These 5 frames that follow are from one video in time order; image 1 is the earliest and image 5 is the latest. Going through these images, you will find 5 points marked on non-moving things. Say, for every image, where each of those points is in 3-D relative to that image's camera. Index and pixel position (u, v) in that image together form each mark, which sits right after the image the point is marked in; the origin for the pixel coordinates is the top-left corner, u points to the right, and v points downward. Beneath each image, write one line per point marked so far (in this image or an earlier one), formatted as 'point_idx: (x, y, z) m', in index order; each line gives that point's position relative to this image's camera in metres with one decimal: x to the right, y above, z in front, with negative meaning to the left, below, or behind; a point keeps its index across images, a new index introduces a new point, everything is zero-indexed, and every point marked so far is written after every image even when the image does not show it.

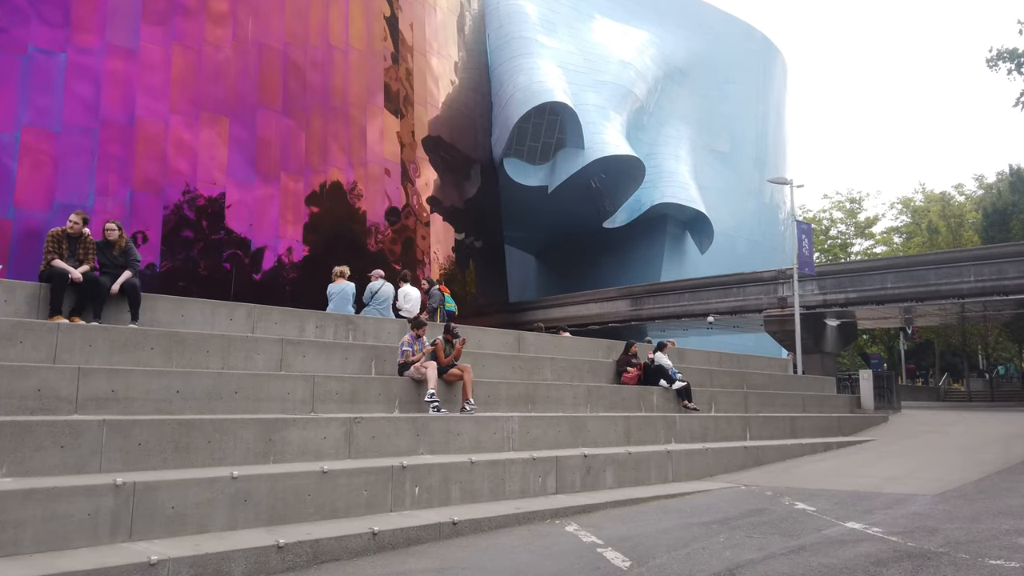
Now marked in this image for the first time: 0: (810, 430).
0: (+5.2, -2.5, +13.2) m
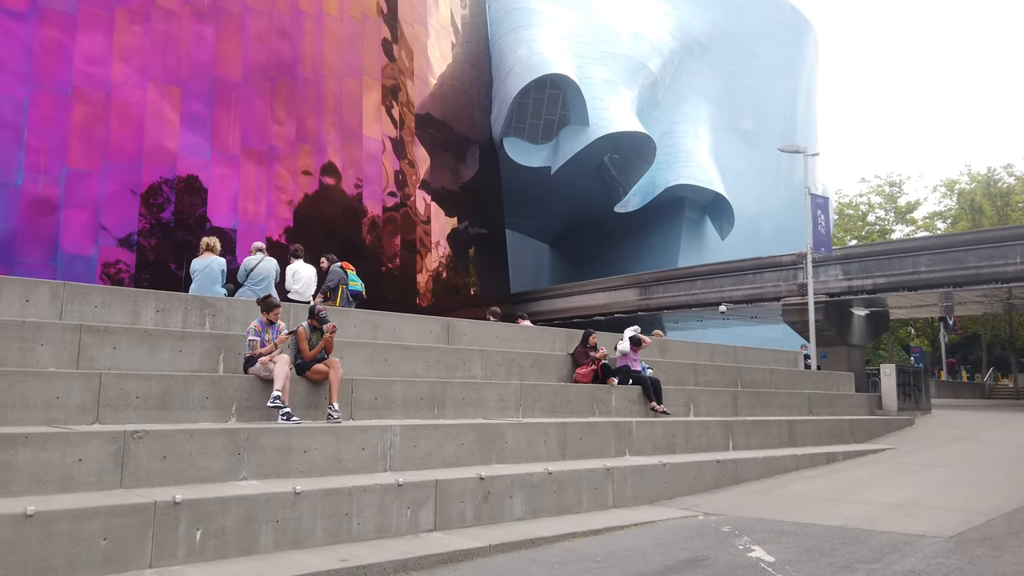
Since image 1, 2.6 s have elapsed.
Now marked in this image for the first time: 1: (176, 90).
0: (+4.4, -2.2, +11.0) m
1: (-7.8, +4.6, +17.8) m
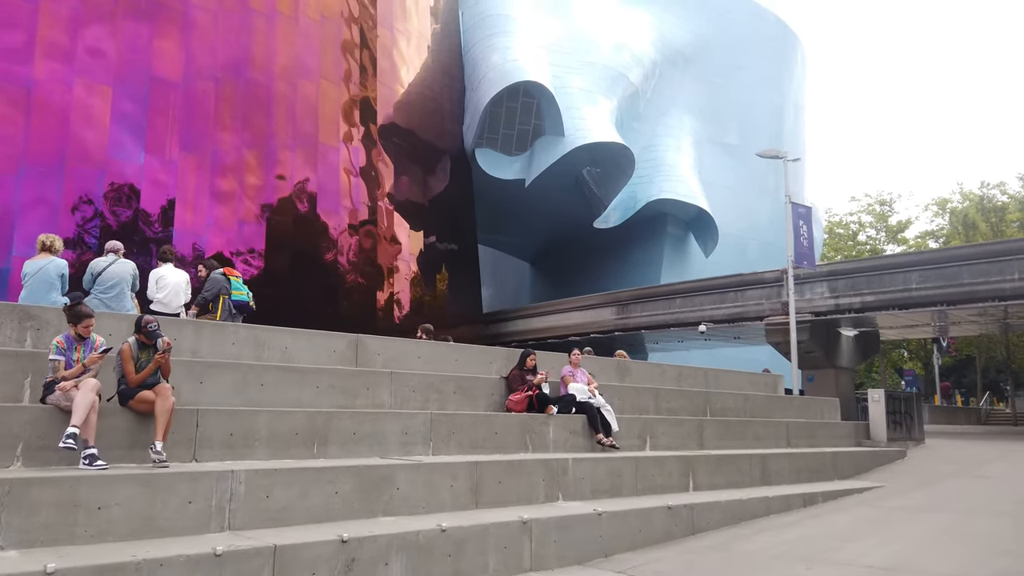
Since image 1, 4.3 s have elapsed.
0: (+3.5, -2.3, +9.6) m
1: (-8.7, +4.3, +16.4) m
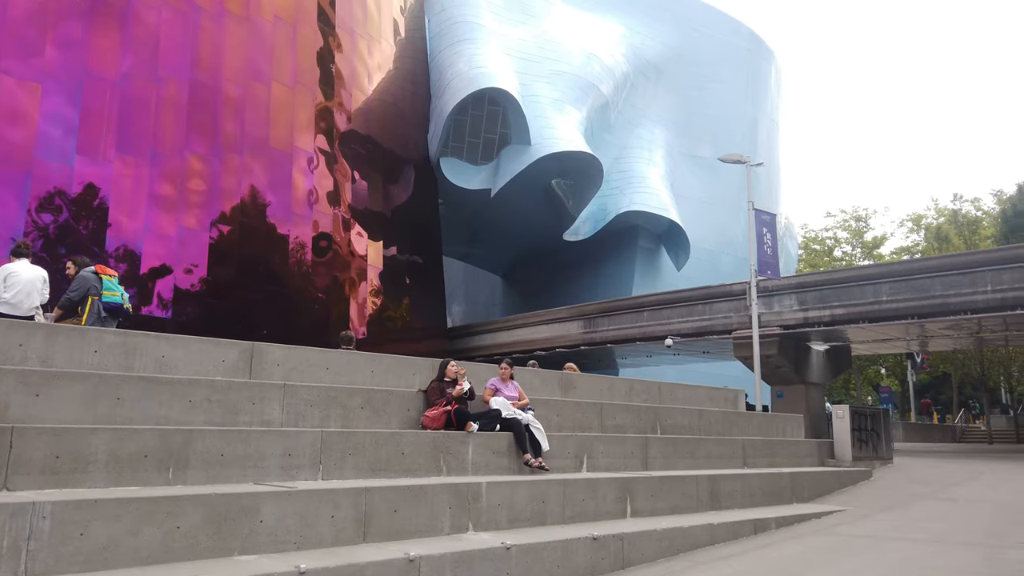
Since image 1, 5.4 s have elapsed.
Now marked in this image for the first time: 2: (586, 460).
0: (+2.7, -2.4, +8.8) m
1: (-9.7, +4.1, +15.5) m
2: (+0.8, -1.8, +8.1) m
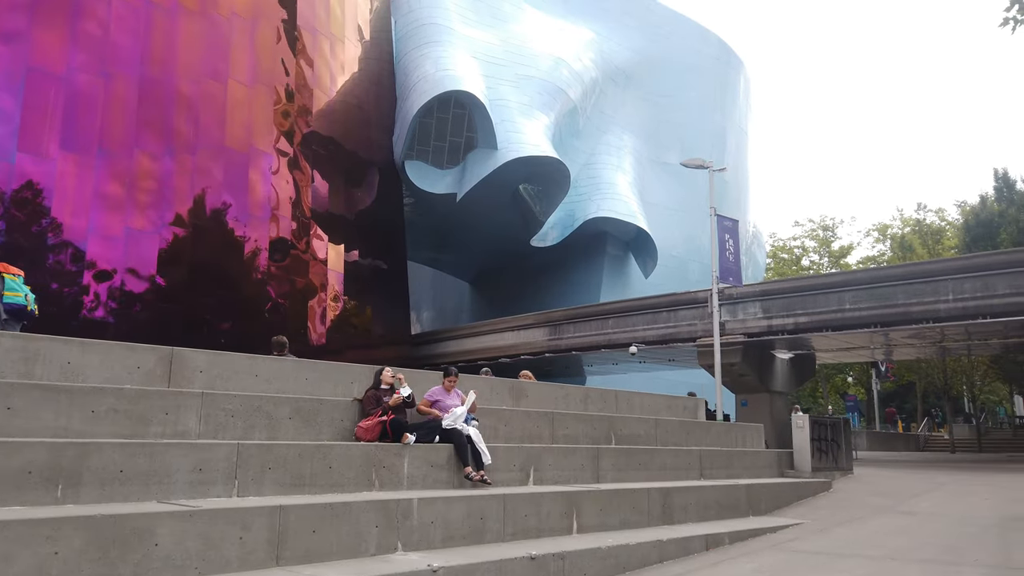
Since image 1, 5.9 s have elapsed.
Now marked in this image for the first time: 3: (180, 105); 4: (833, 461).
0: (+2.1, -2.5, +8.5) m
1: (-10.5, +4.1, +14.8) m
2: (+0.2, -1.9, +7.7) m
3: (-7.8, +4.3, +17.9) m
4: (+5.5, -2.9, +12.9) m
